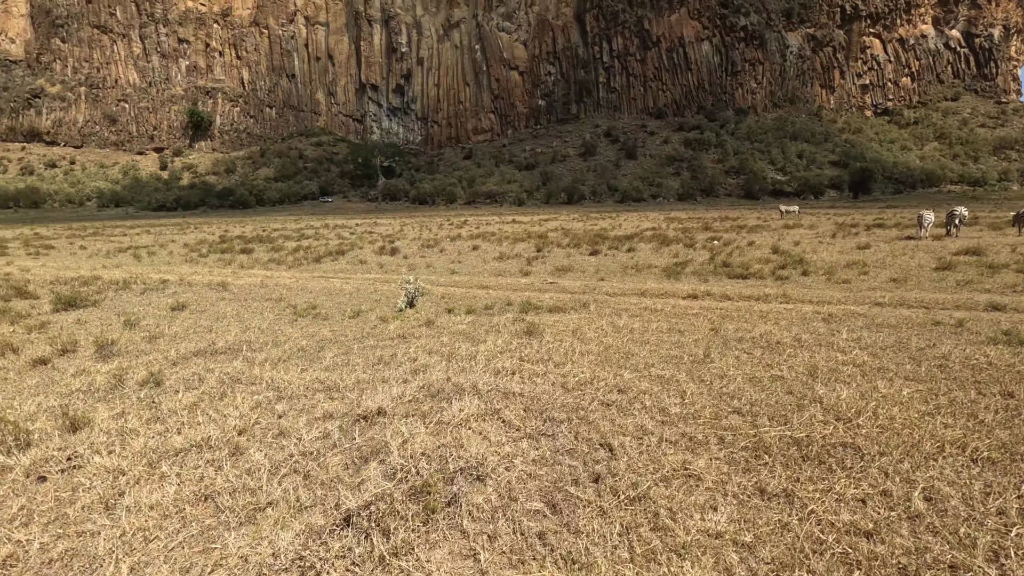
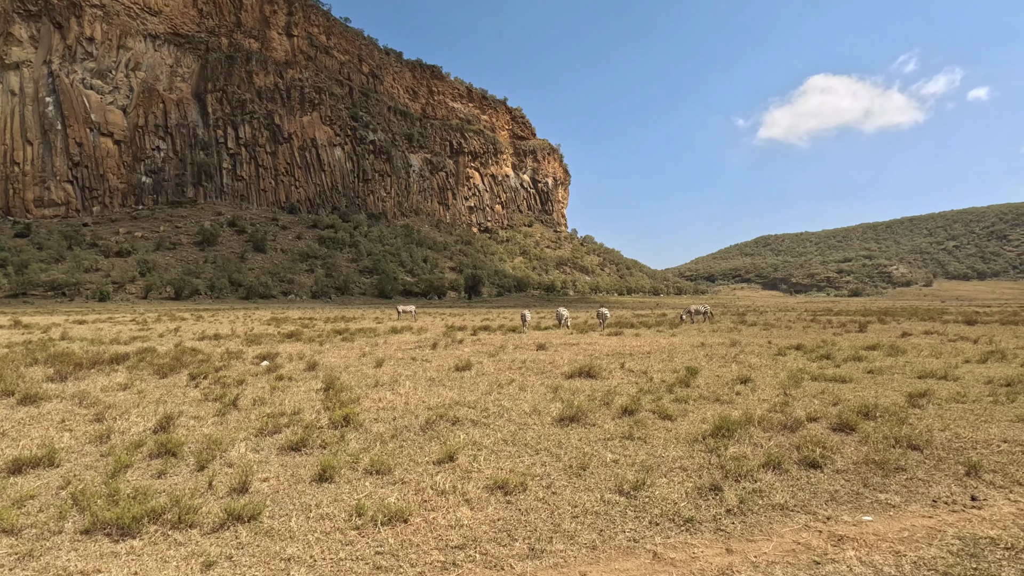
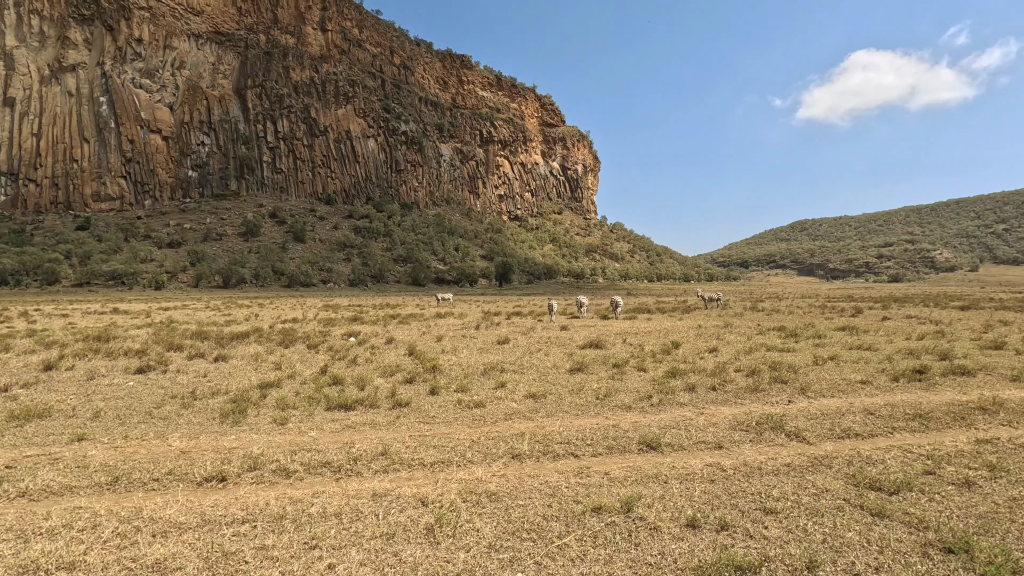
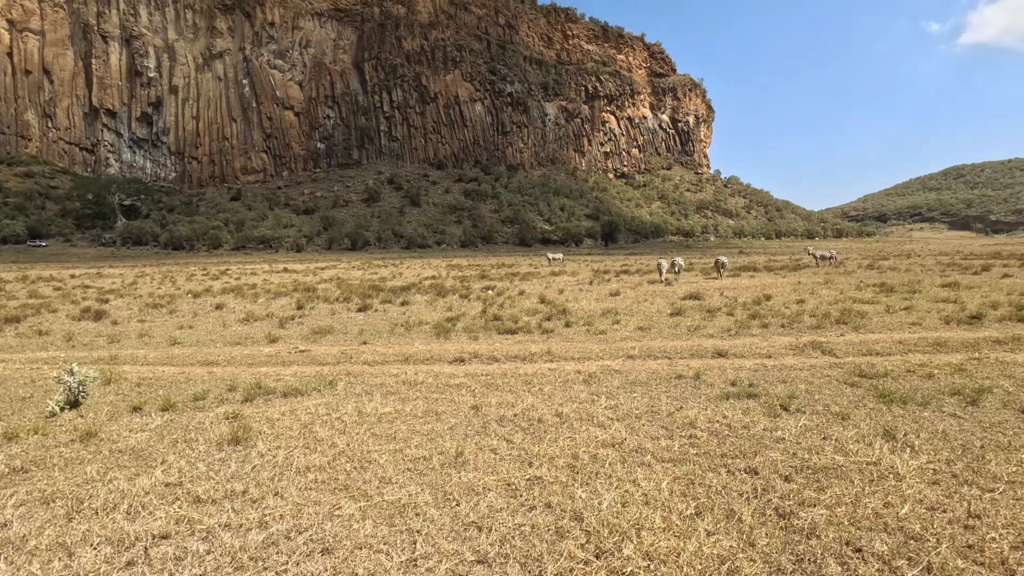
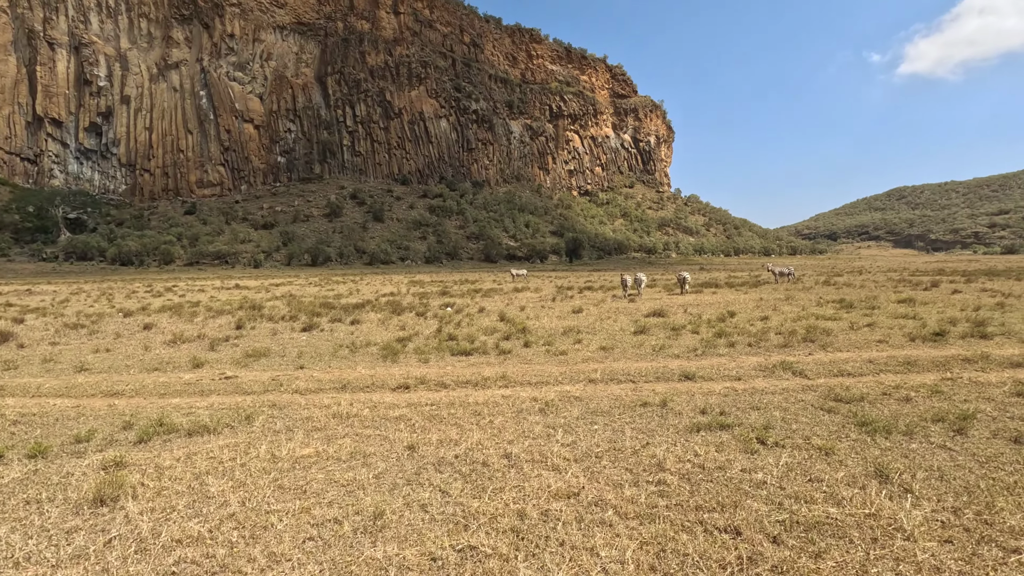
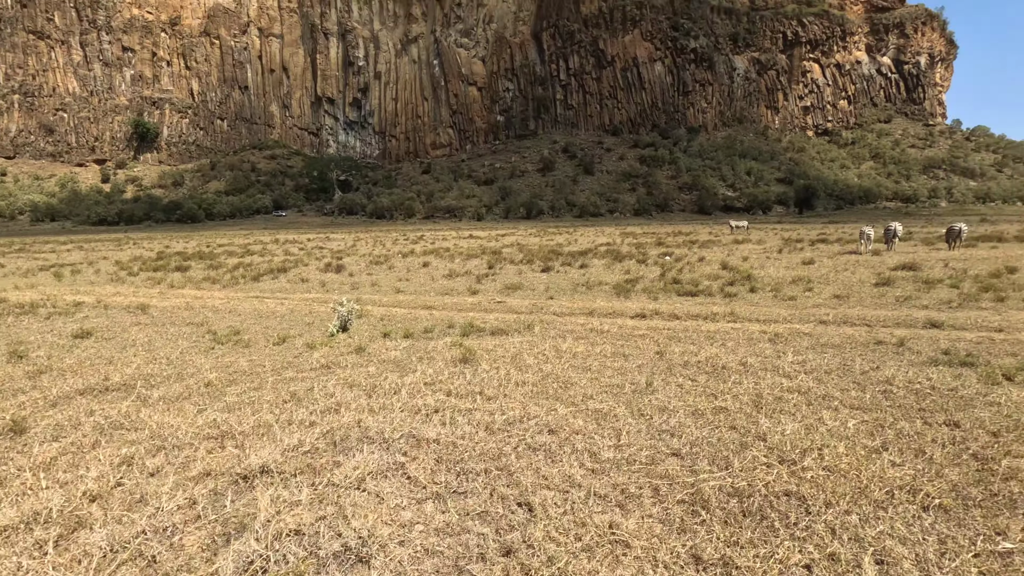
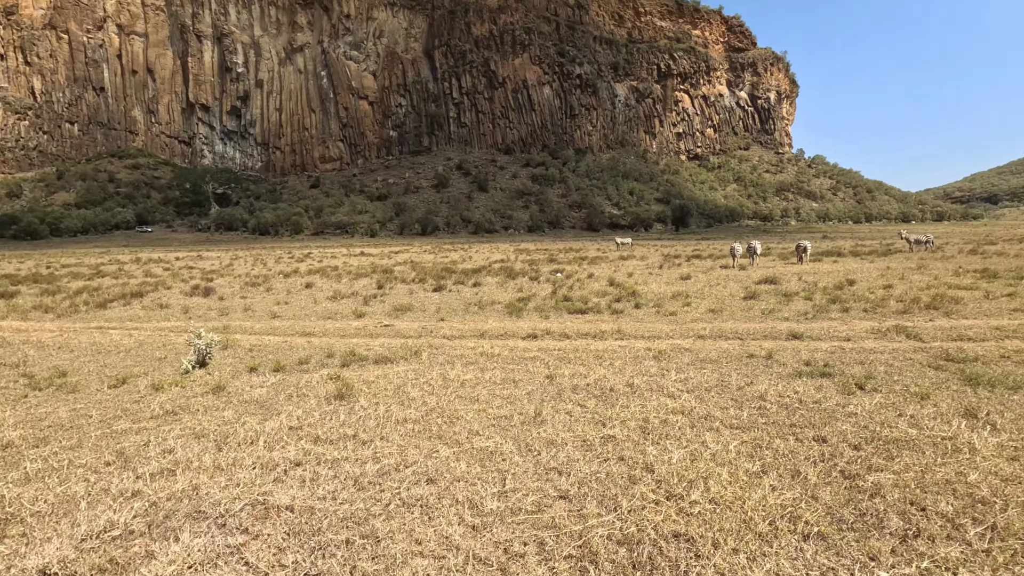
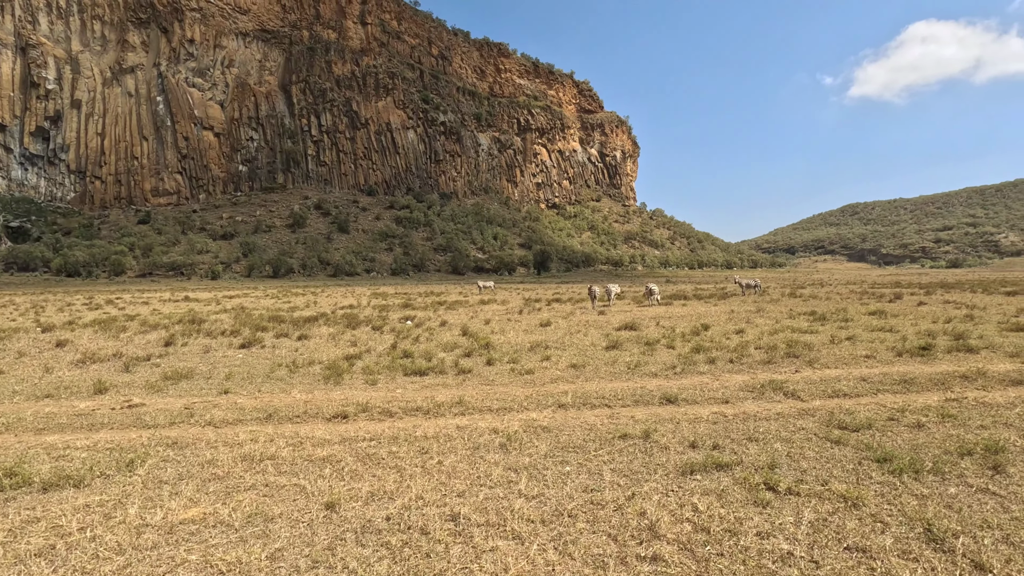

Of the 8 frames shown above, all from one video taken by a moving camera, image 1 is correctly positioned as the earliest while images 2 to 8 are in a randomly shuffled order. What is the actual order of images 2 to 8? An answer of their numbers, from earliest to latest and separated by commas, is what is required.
6, 7, 4, 5, 8, 3, 2
